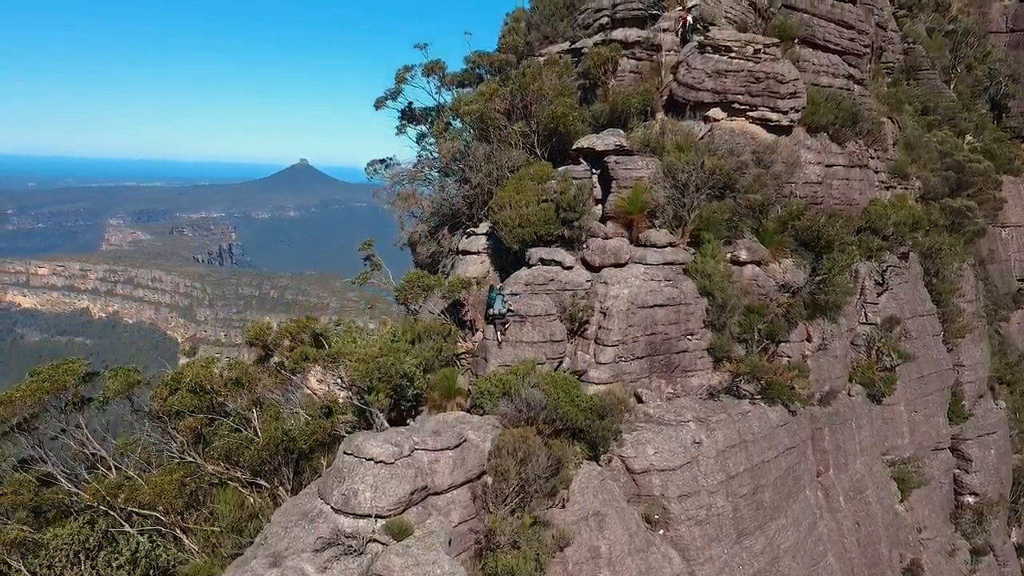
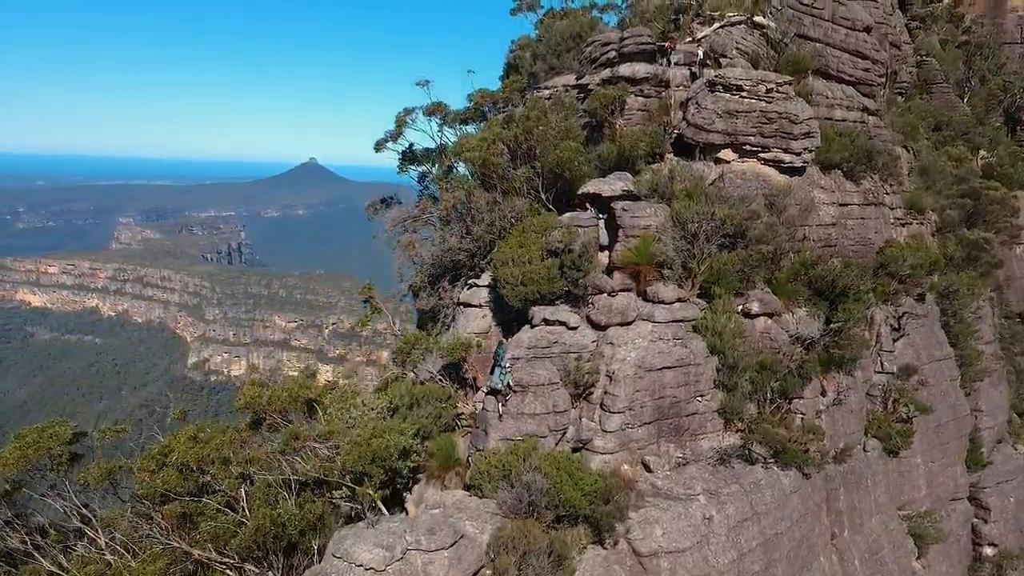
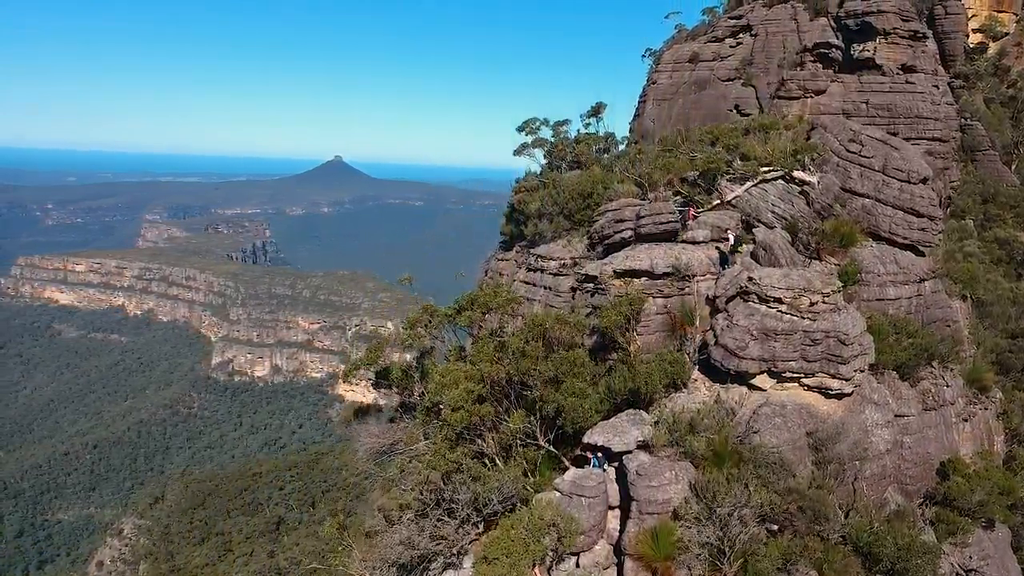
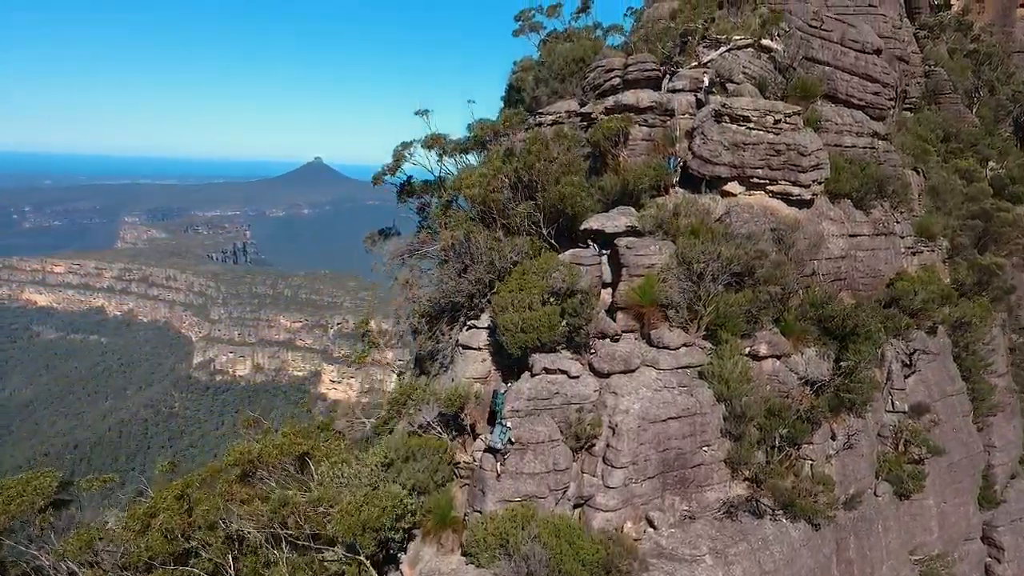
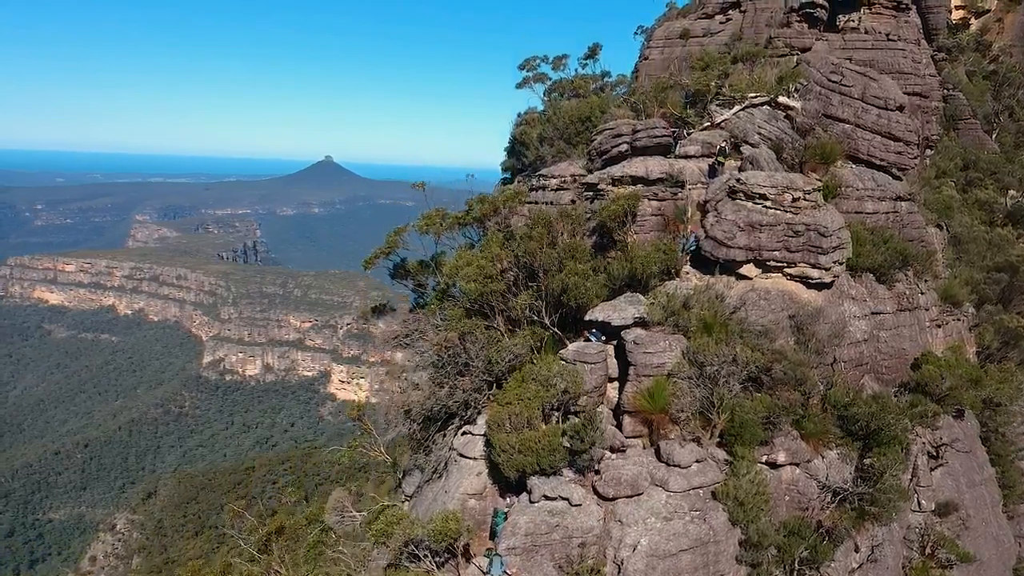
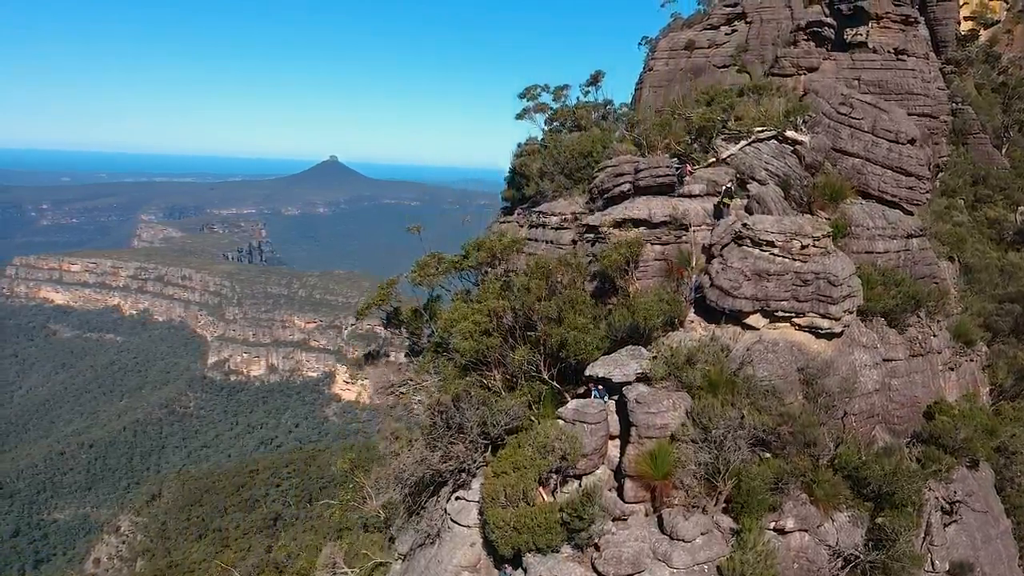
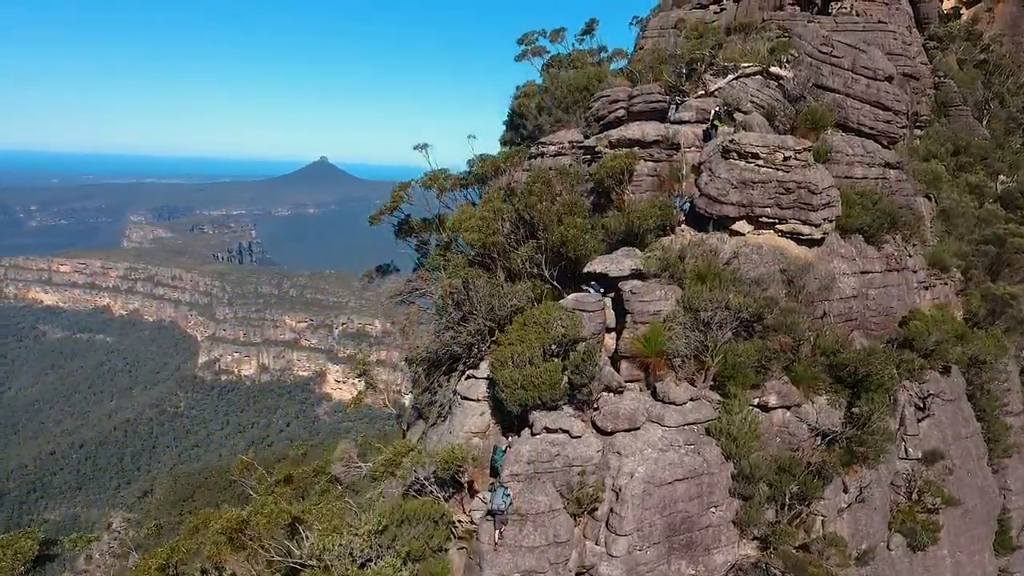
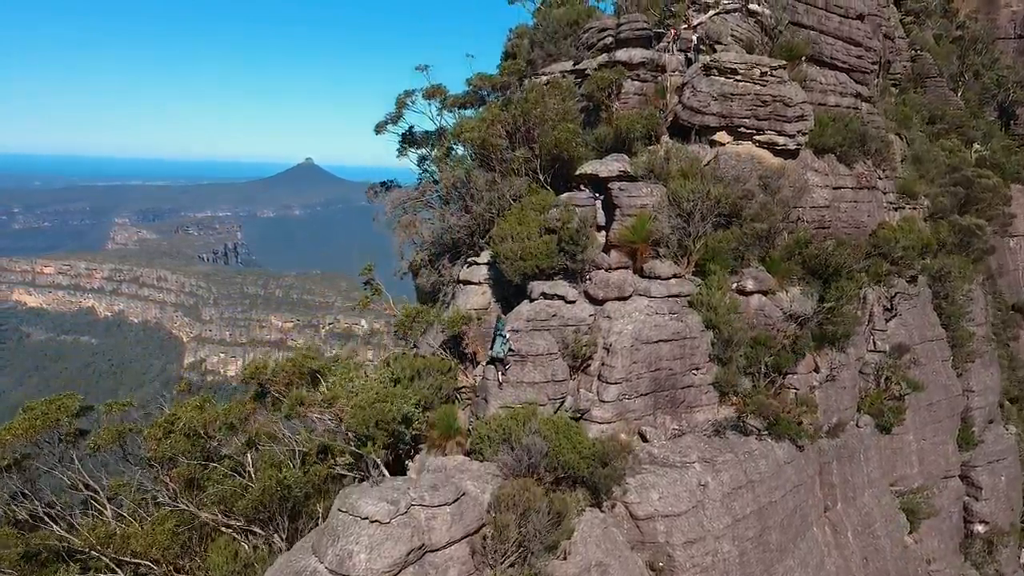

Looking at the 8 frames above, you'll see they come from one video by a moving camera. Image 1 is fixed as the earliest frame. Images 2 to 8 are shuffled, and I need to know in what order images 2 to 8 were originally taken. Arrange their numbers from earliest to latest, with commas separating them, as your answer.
8, 2, 4, 7, 5, 6, 3
